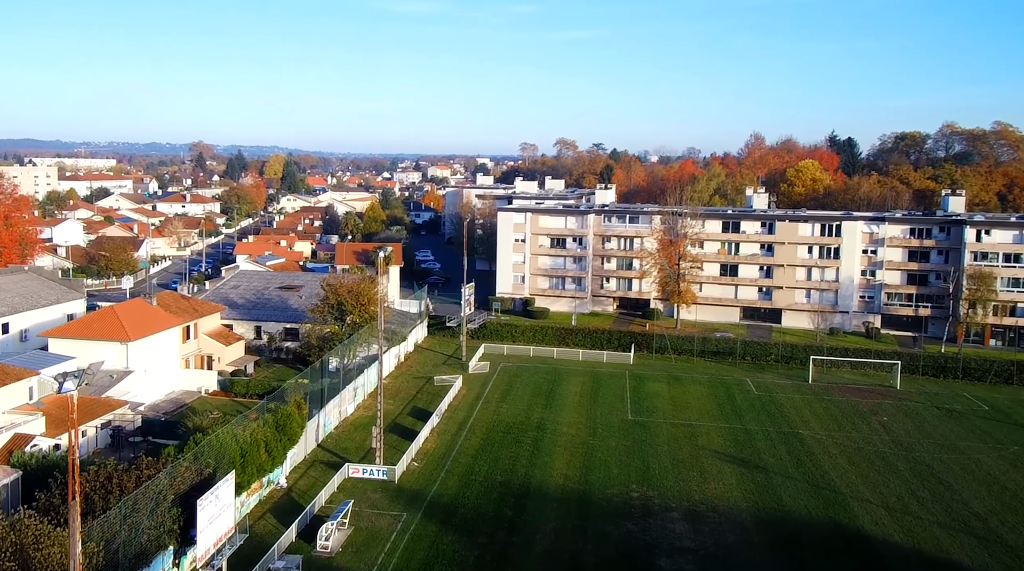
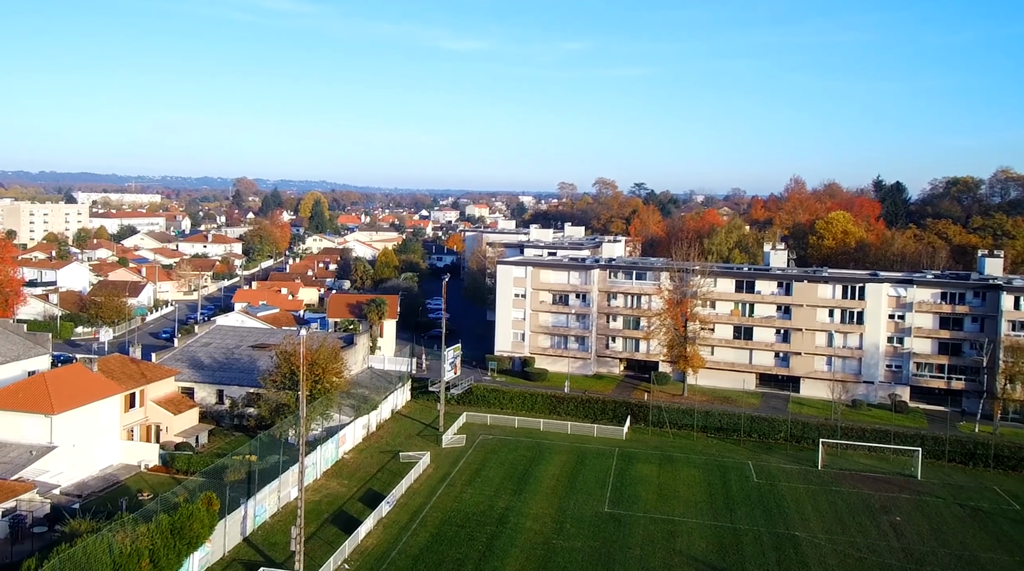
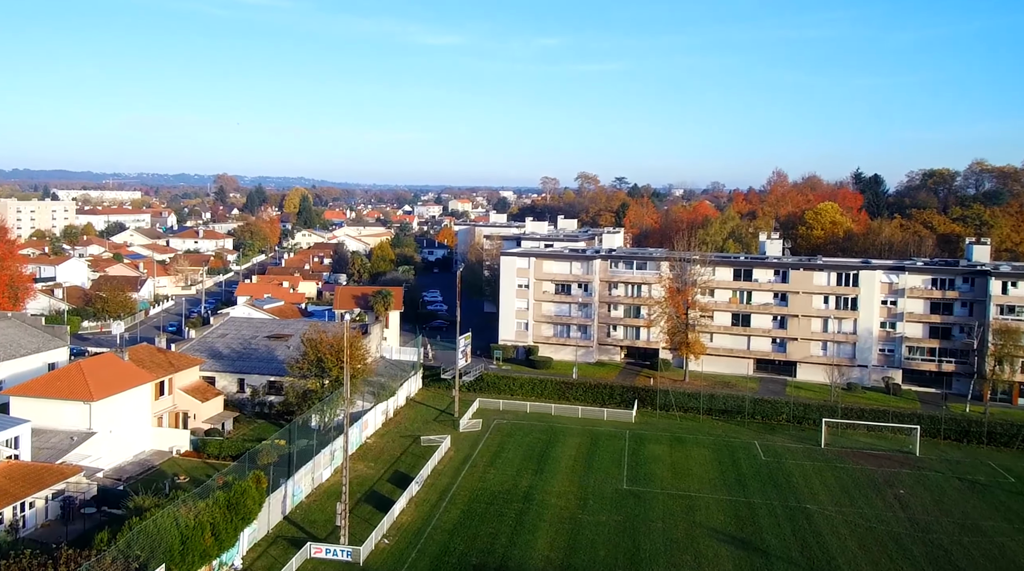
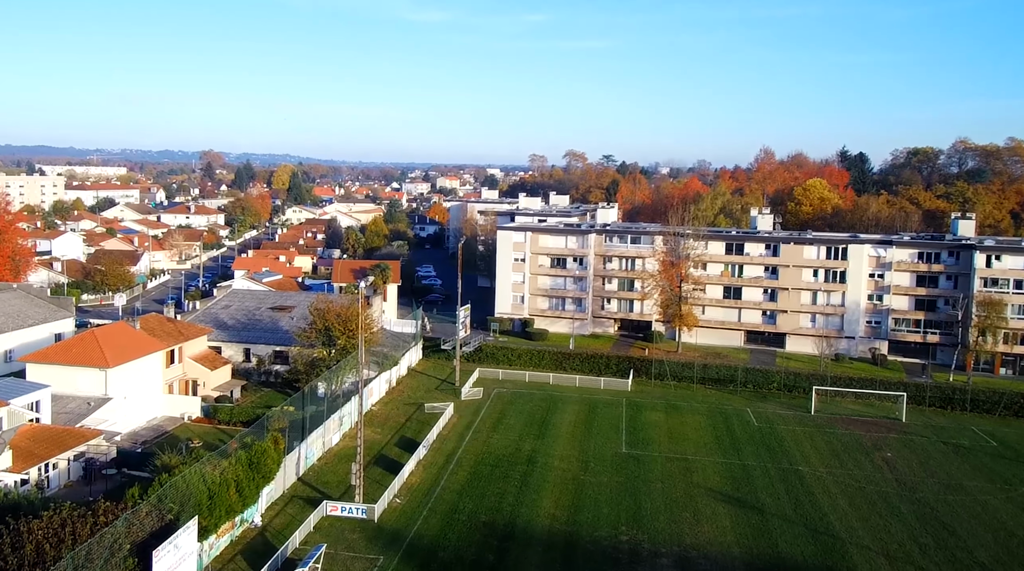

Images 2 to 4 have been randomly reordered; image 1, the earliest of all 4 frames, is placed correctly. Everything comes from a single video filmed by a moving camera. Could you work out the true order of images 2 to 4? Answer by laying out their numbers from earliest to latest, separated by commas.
4, 3, 2
